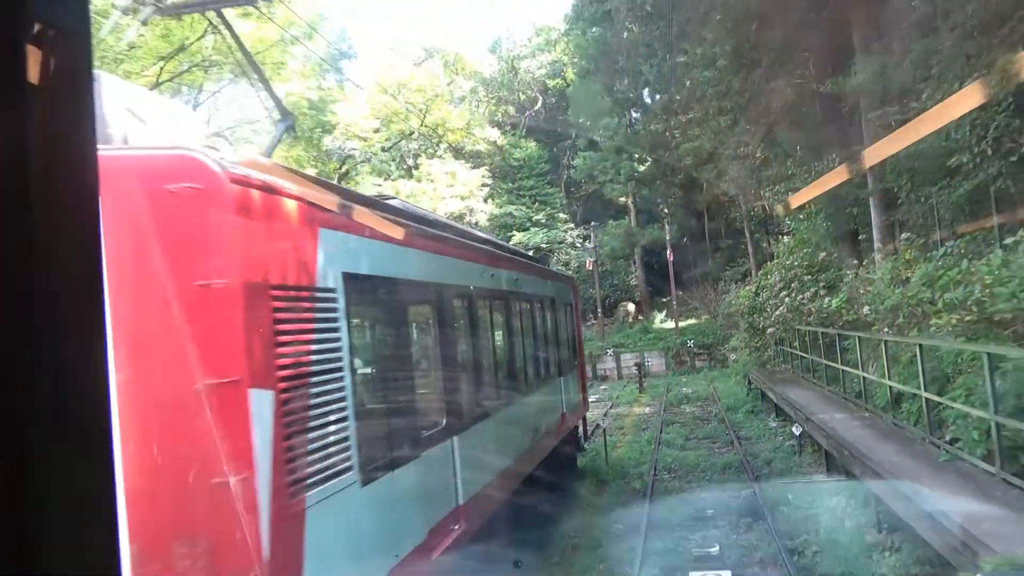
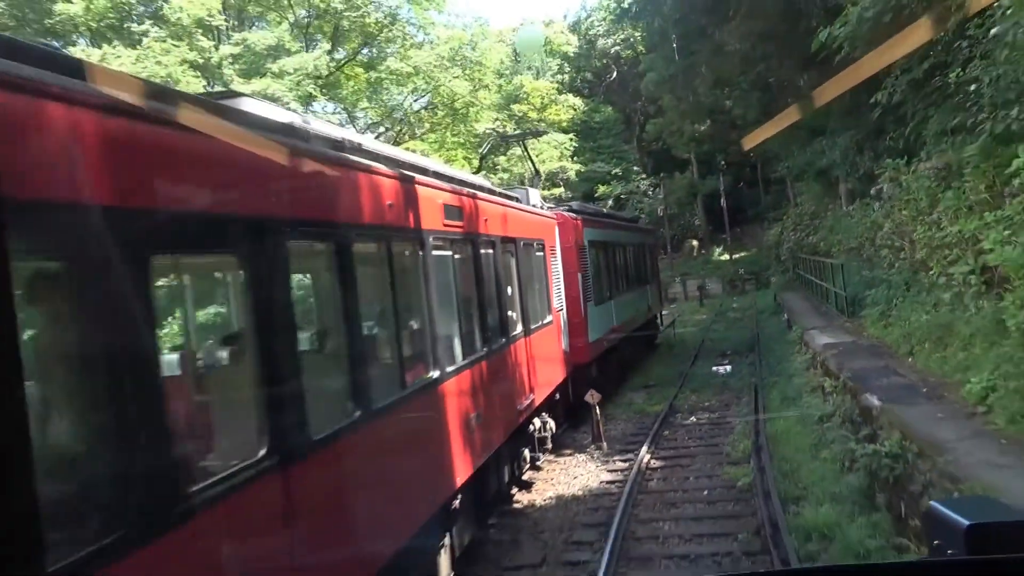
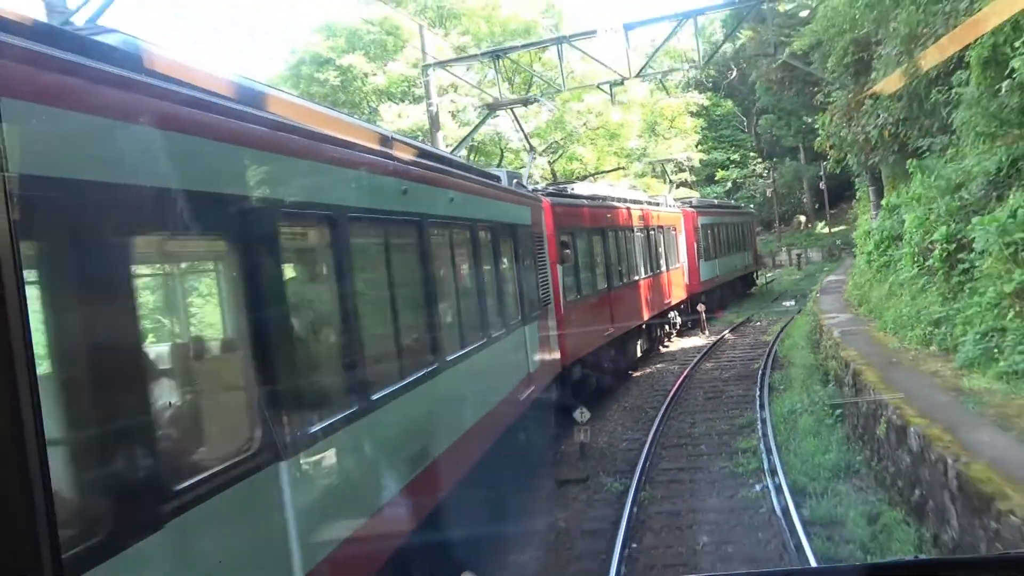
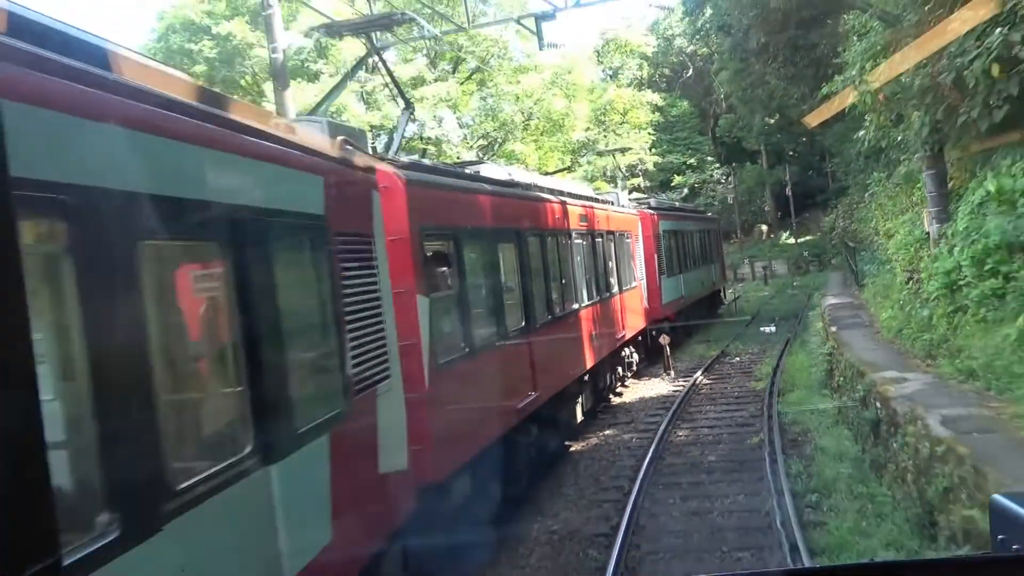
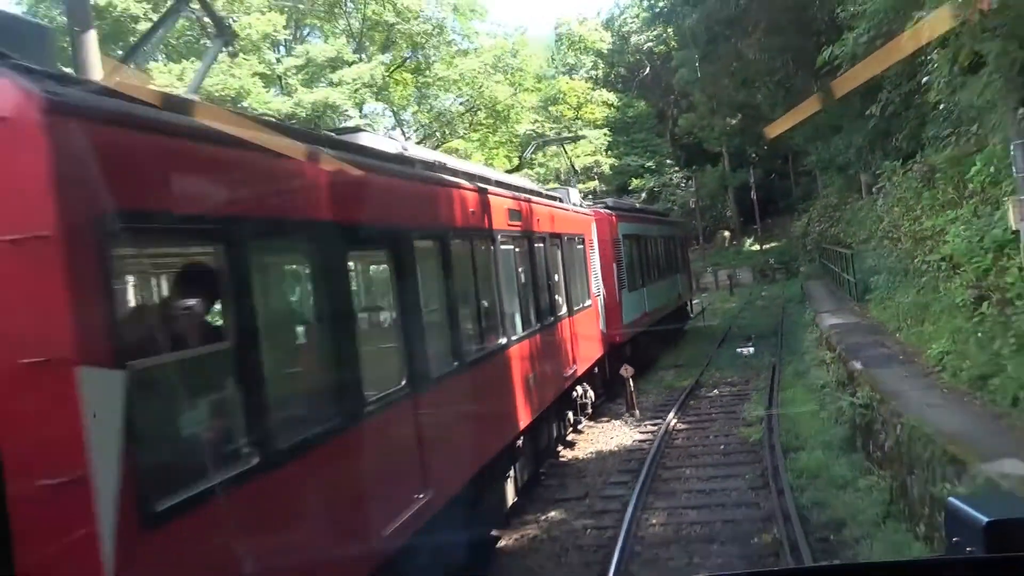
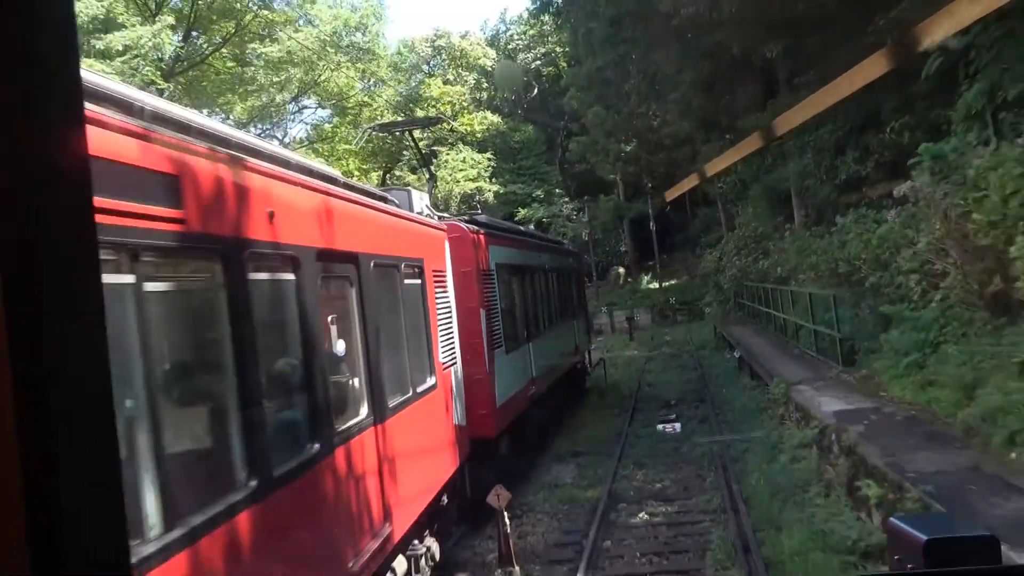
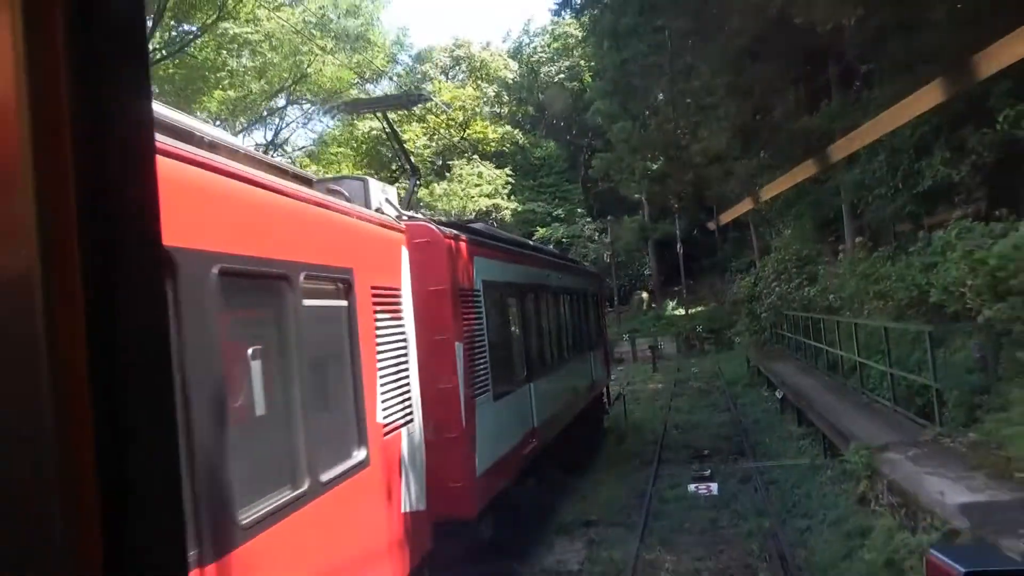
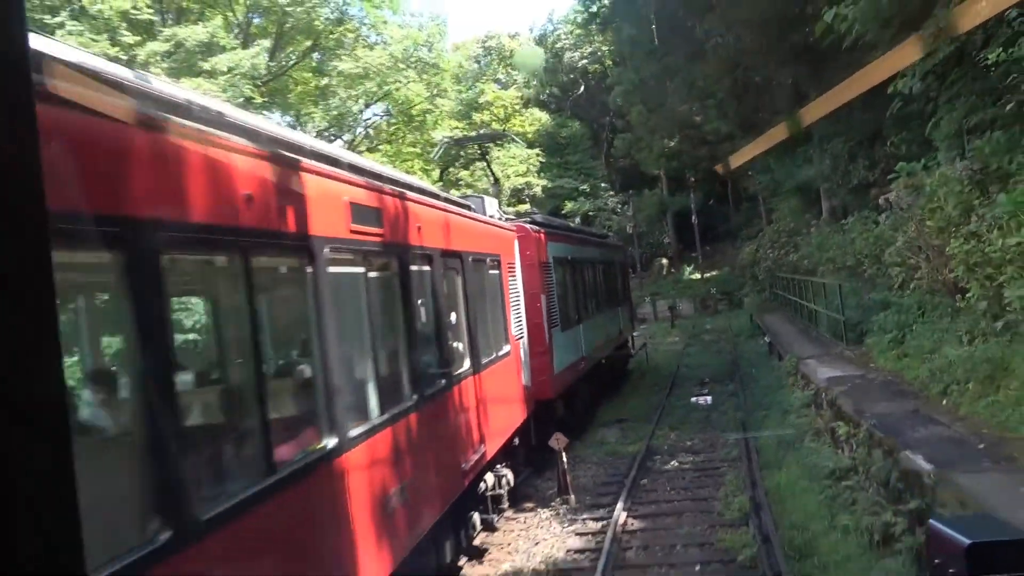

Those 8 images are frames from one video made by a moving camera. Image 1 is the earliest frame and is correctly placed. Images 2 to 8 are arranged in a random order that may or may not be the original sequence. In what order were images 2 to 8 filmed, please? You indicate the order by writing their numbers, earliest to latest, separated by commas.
7, 6, 8, 2, 5, 4, 3
